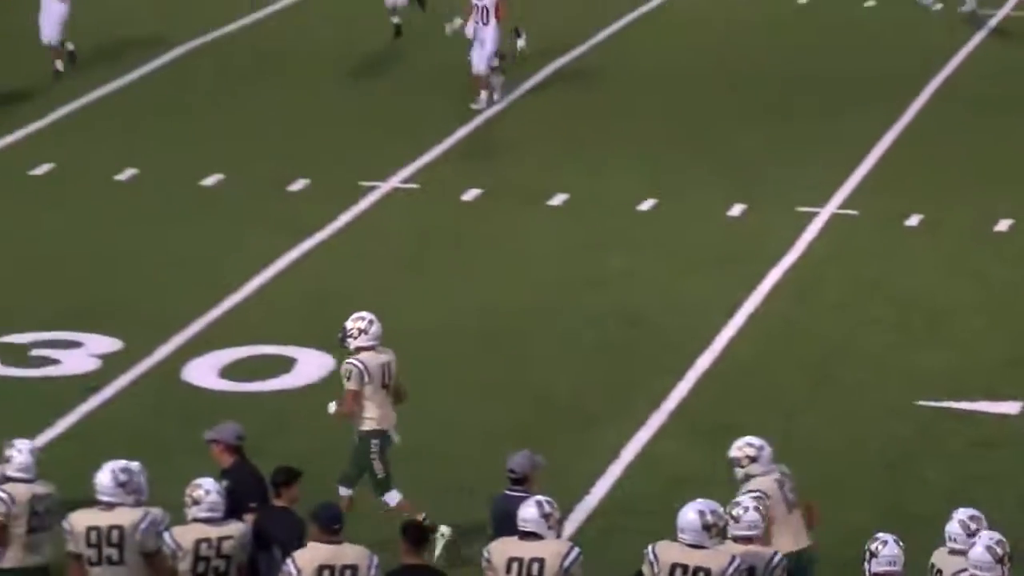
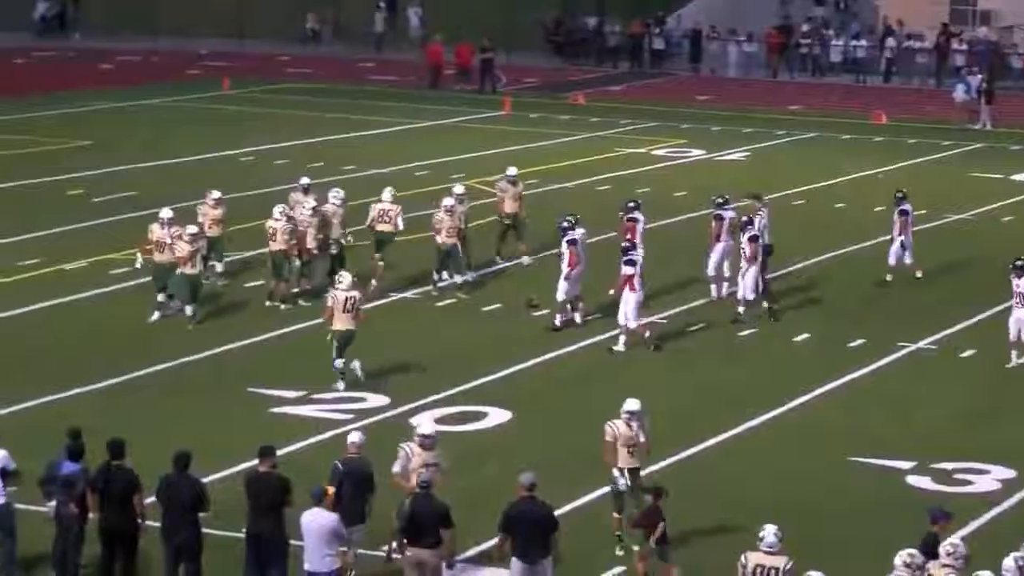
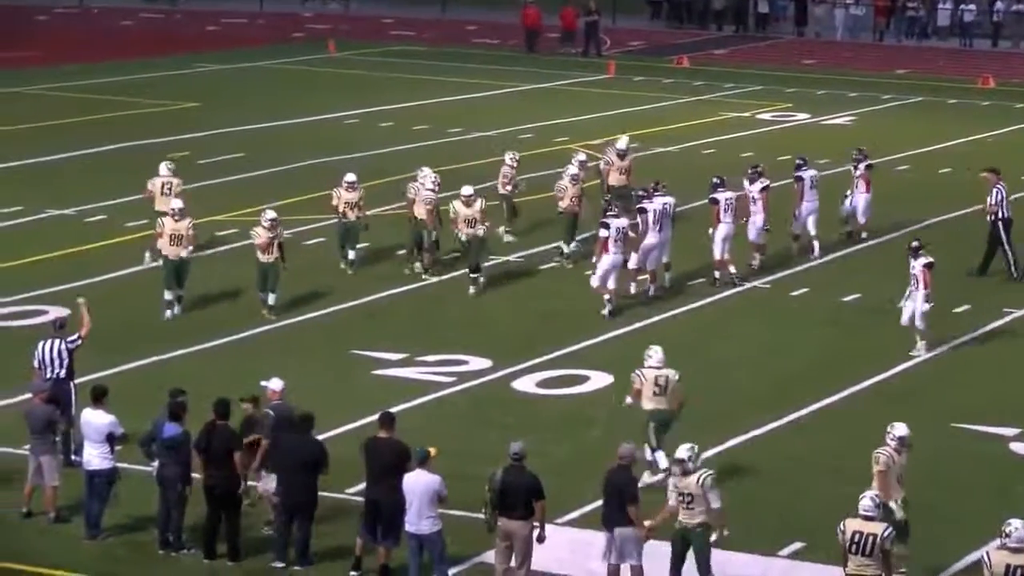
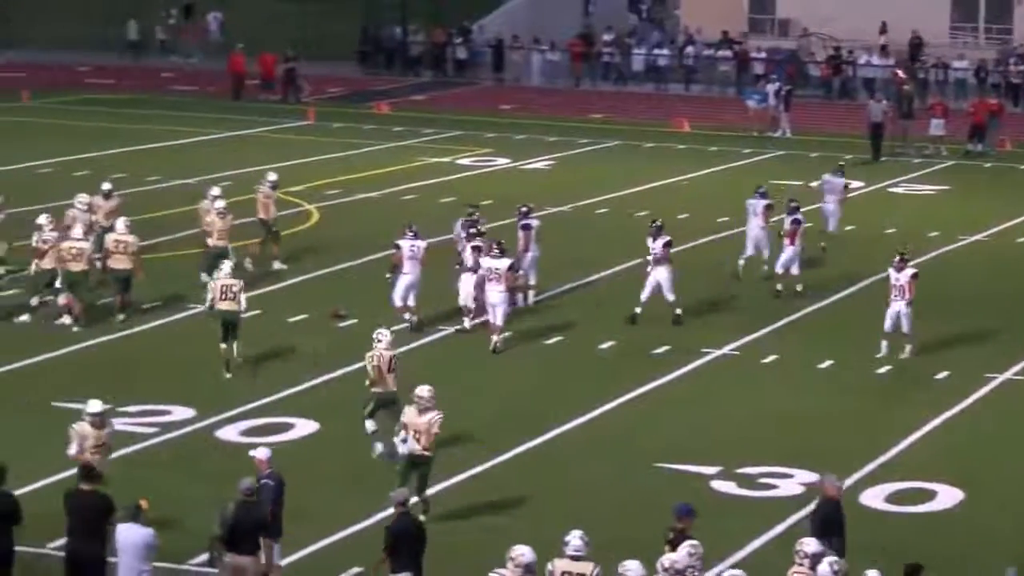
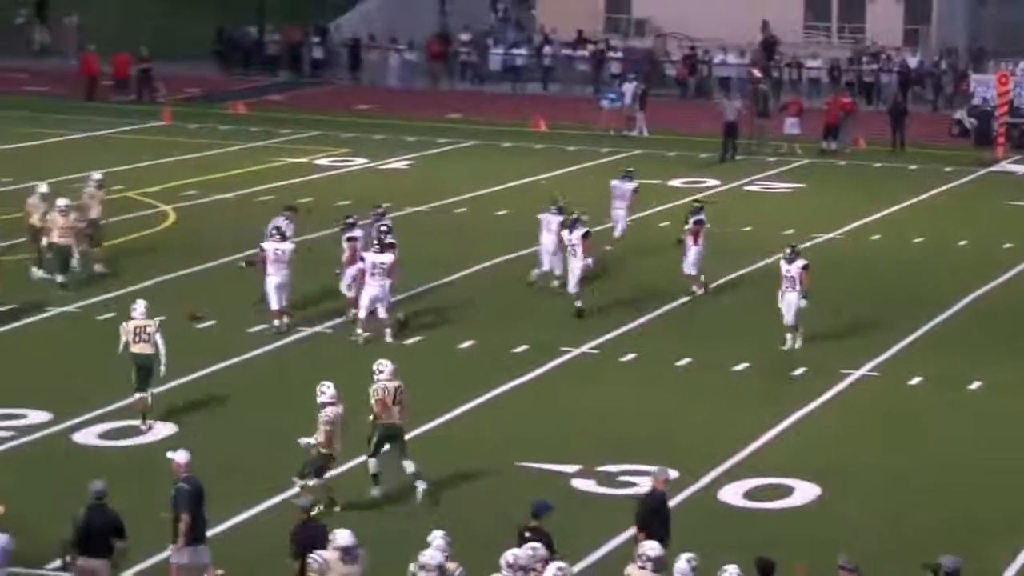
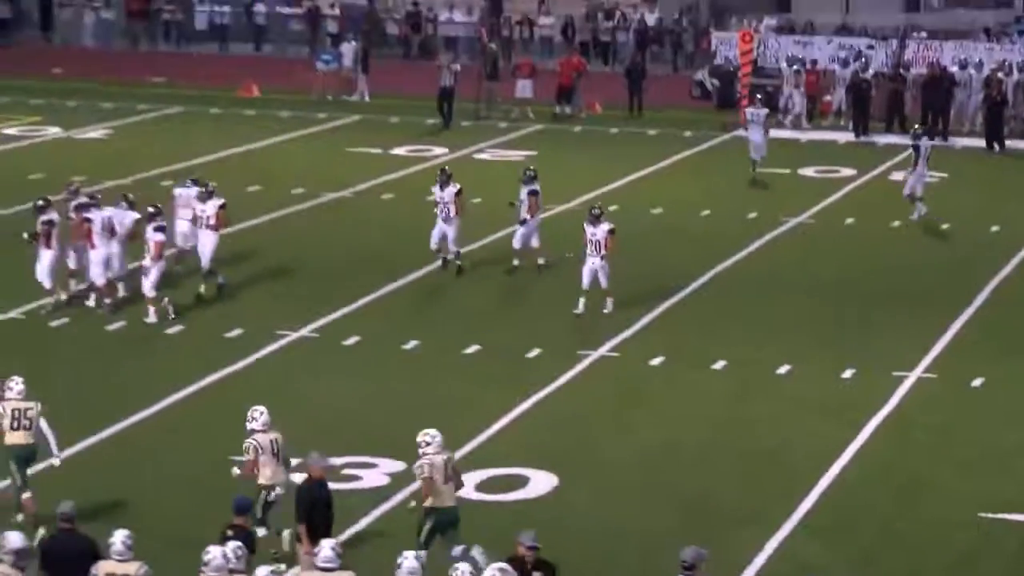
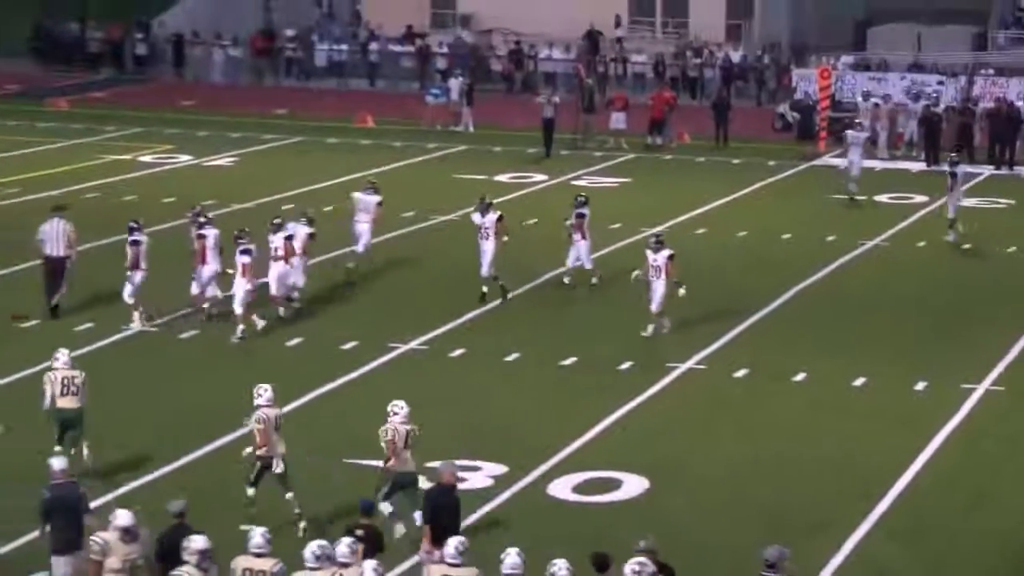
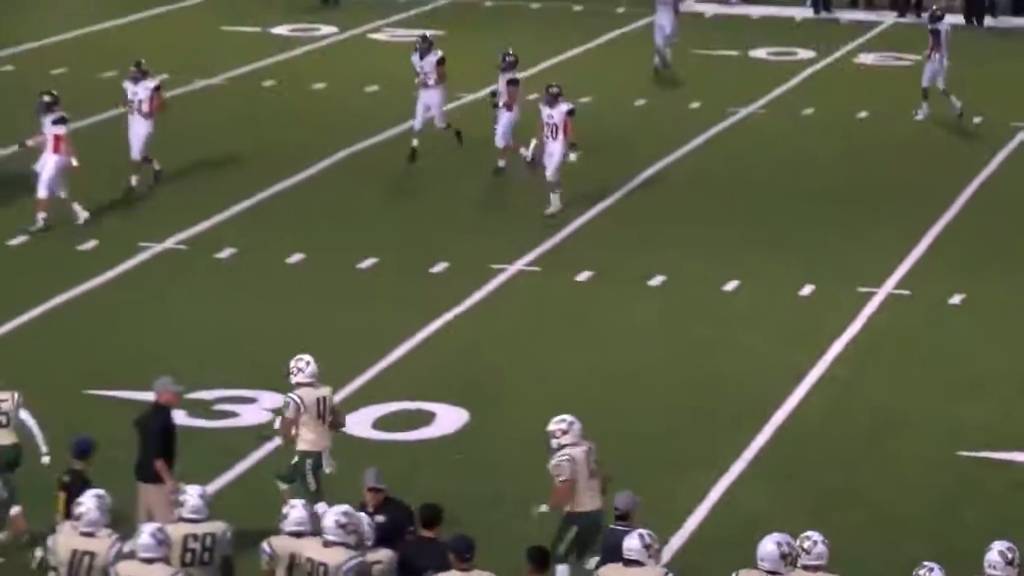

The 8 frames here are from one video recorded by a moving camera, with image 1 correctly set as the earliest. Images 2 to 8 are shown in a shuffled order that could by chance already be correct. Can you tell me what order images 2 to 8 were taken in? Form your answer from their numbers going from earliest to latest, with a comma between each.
8, 6, 7, 5, 4, 2, 3
